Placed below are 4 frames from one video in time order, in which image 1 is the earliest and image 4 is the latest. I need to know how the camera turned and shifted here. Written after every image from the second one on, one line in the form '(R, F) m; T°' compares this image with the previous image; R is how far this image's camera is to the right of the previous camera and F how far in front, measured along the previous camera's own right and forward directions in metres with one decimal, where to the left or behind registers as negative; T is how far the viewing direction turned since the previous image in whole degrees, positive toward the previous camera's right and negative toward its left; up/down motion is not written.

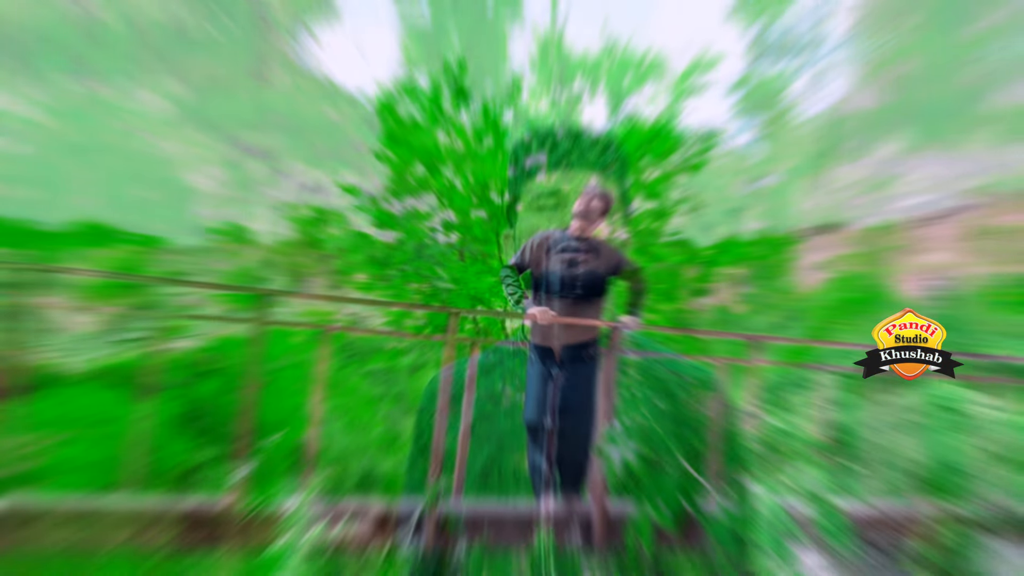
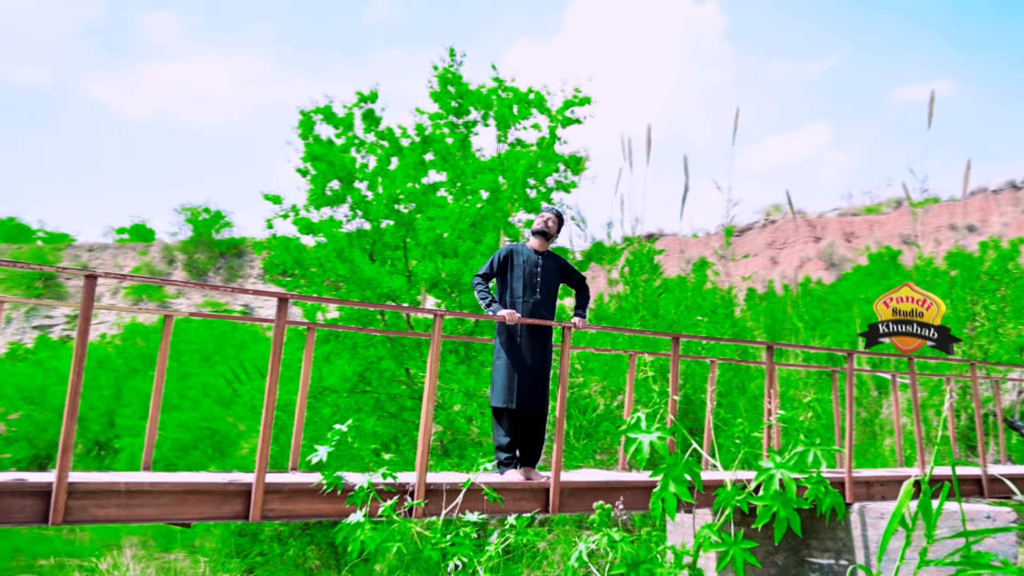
(-0.5, -1.4) m; +7°
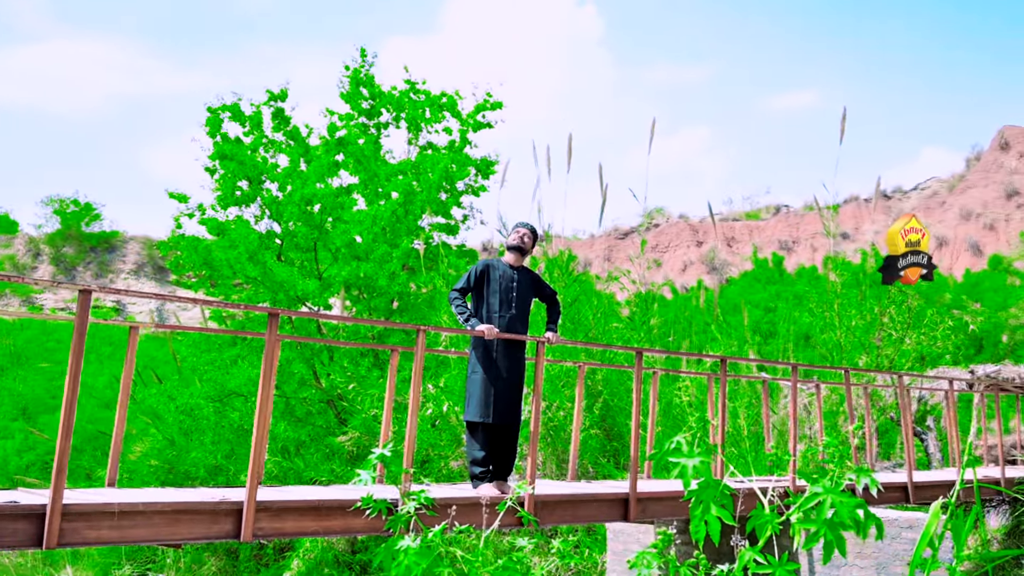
(-0.7, 0.0) m; +8°
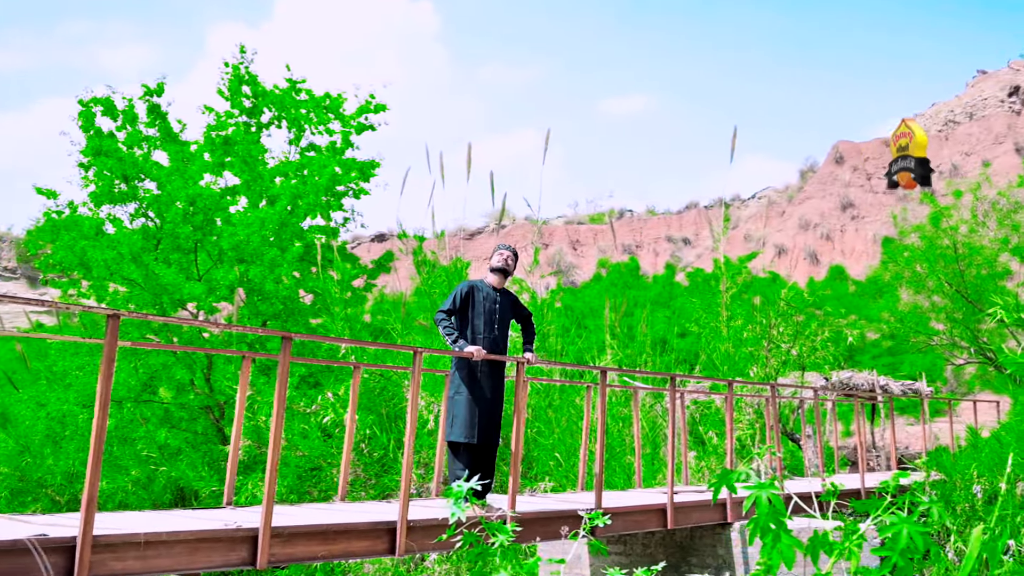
(-1.0, +0.1) m; +11°
